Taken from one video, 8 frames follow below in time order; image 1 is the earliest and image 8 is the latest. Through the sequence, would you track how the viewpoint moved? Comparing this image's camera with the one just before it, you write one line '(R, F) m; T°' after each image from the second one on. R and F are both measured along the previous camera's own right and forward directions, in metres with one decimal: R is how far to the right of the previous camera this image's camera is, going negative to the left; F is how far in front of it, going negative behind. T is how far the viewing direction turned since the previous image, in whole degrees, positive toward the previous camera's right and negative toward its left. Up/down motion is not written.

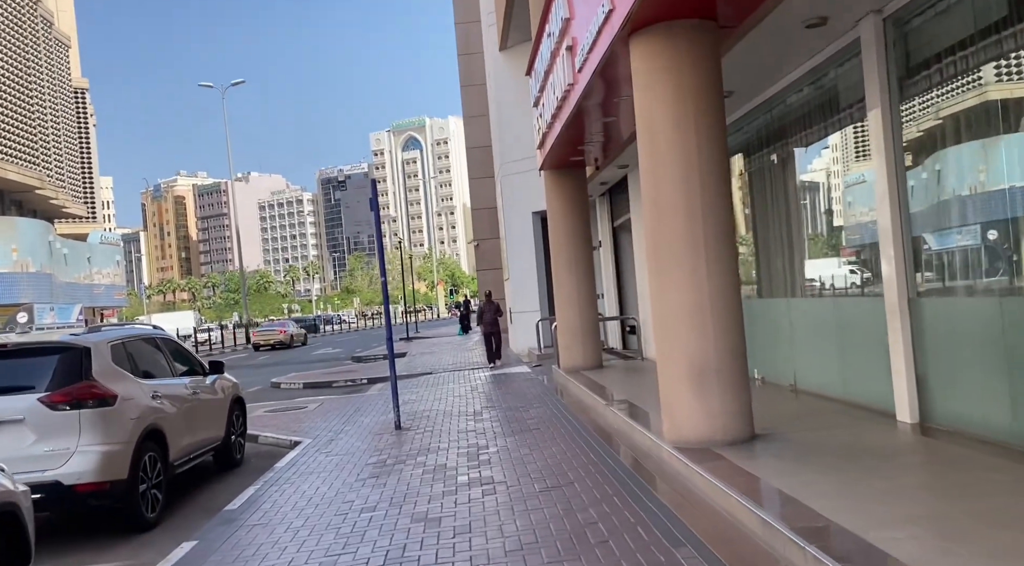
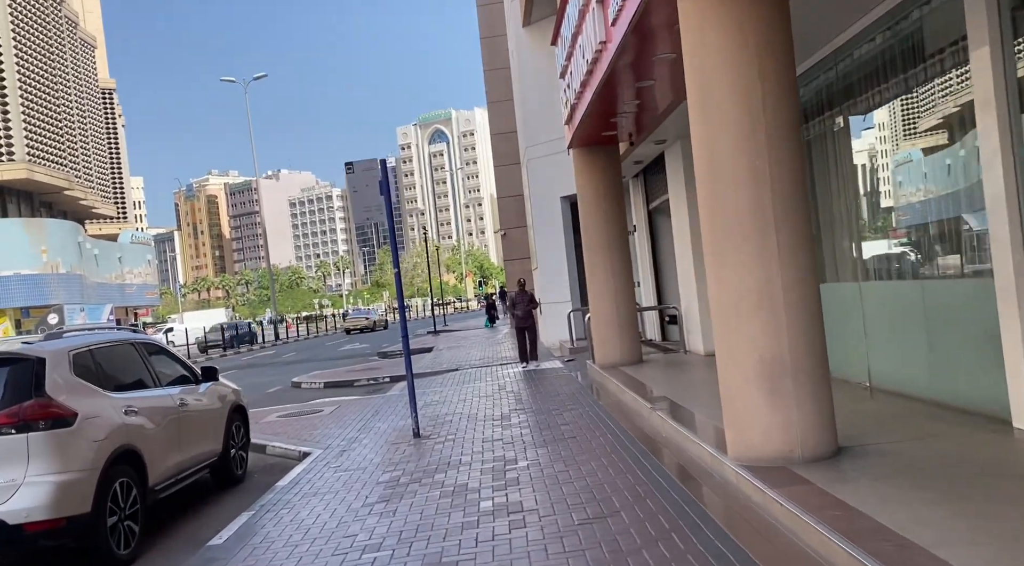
(0.0, +1.1) m; -2°
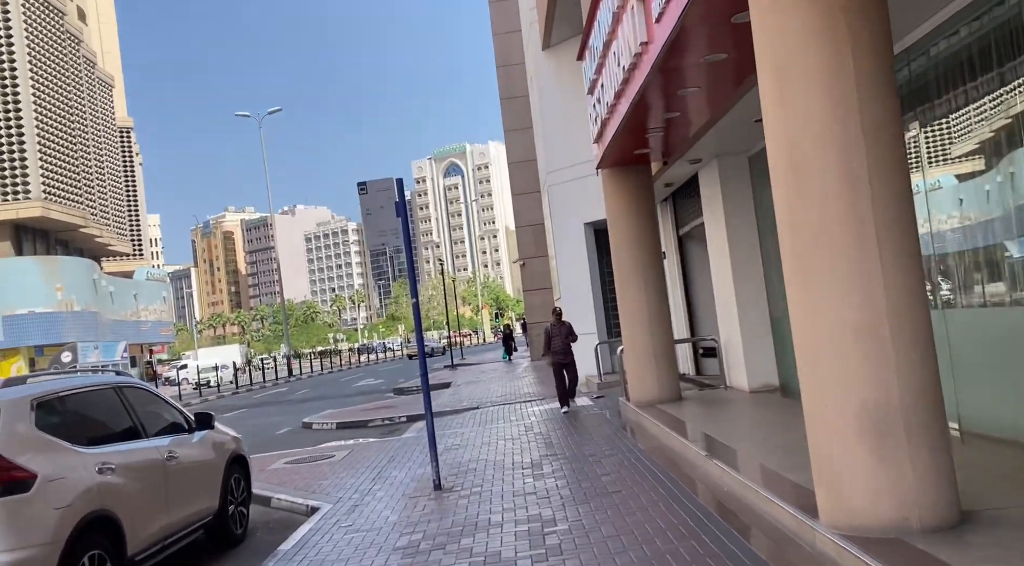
(-0.2, +0.9) m; -1°
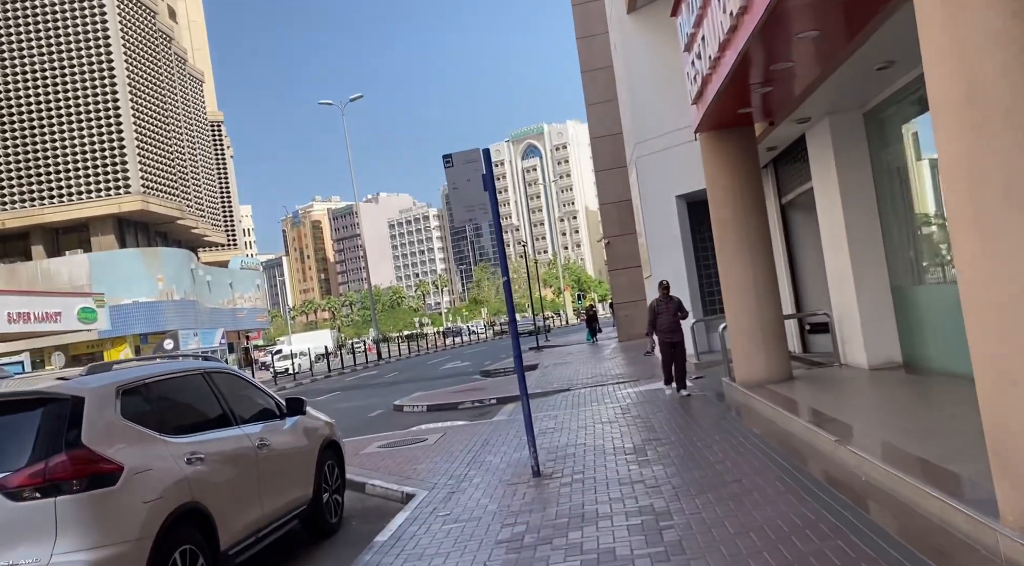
(-0.2, +0.5) m; -6°
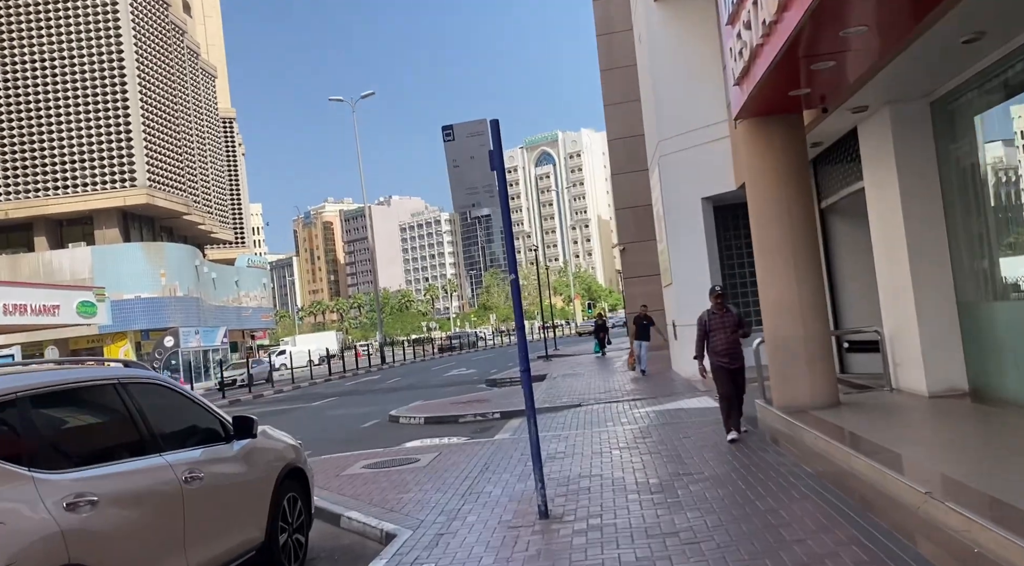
(0.0, +1.3) m; -1°
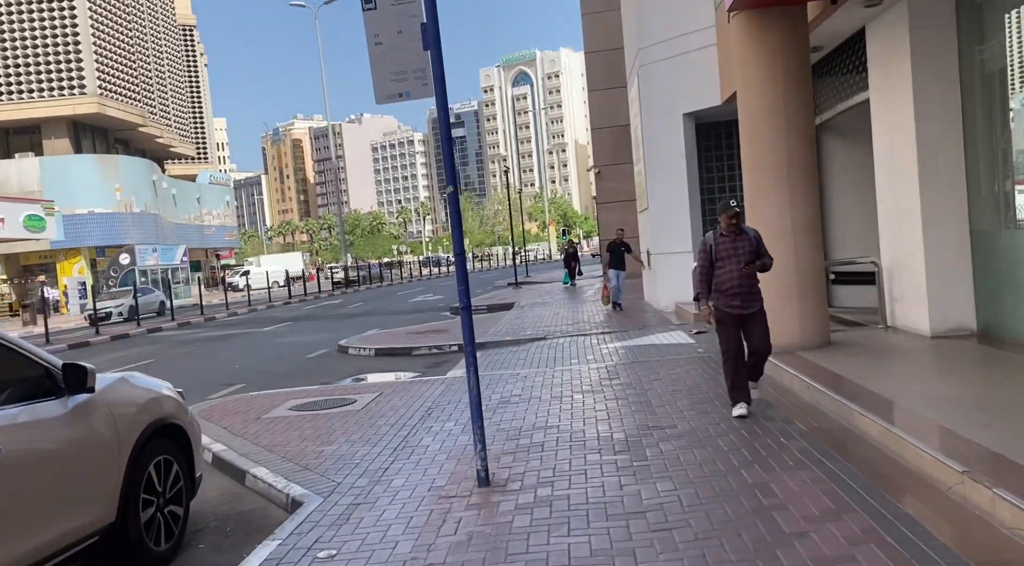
(+0.2, +1.3) m; +2°
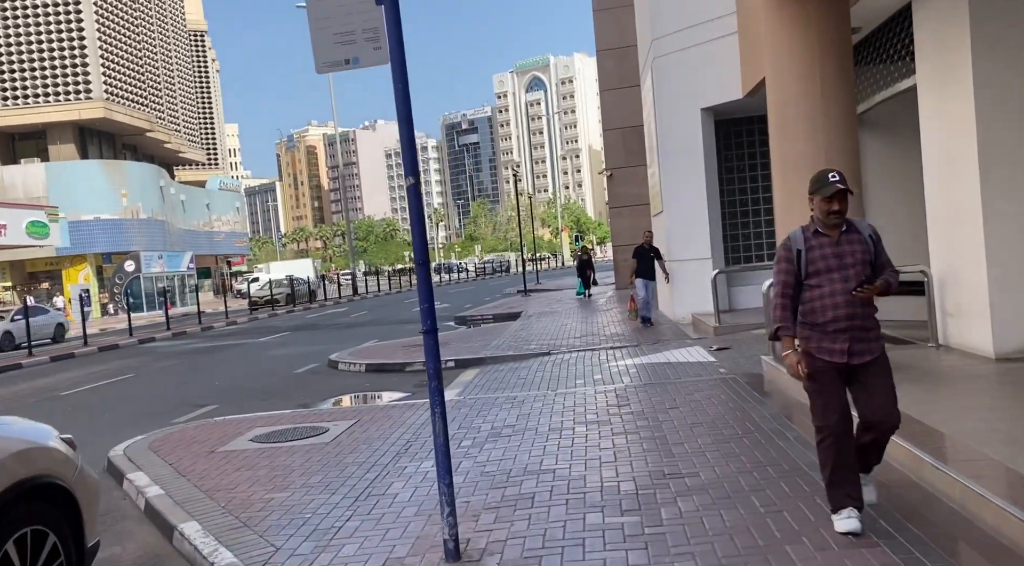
(+0.2, +1.1) m; -1°
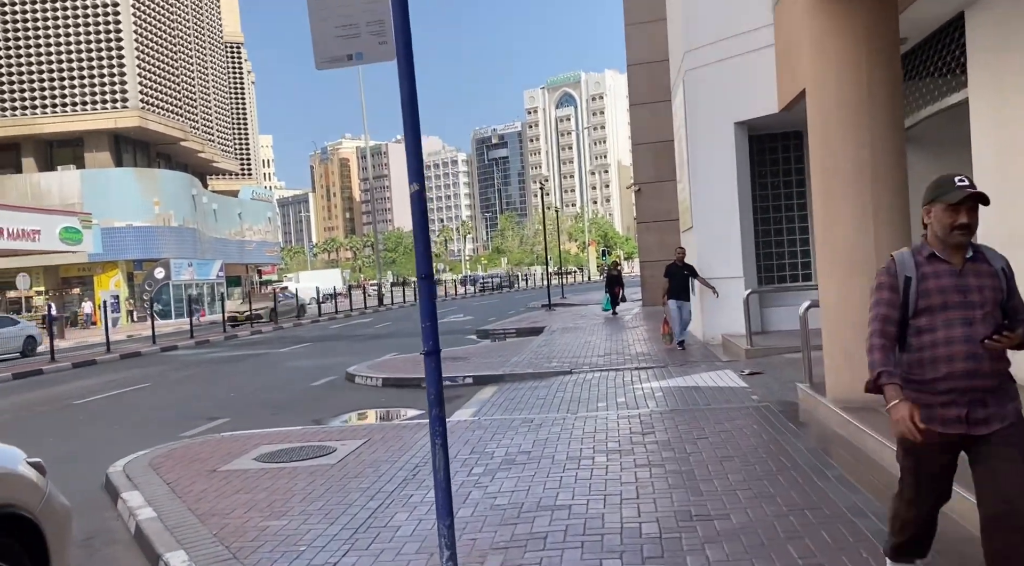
(+0.1, +0.4) m; -2°
